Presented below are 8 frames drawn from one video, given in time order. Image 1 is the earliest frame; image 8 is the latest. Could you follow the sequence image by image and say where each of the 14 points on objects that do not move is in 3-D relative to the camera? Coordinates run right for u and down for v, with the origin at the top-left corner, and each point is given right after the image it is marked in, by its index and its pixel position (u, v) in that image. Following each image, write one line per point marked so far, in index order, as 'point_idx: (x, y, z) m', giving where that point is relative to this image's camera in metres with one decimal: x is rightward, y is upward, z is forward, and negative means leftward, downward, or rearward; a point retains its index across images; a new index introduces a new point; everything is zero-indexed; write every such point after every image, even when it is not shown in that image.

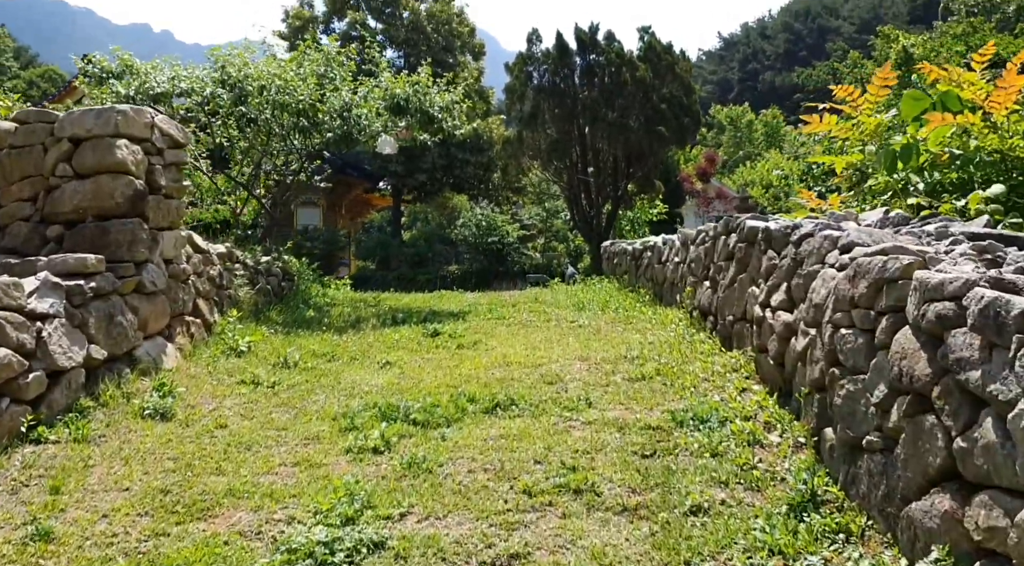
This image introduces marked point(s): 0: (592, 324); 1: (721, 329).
0: (+0.6, -0.3, +7.8) m
1: (+1.3, -0.3, +6.0) m
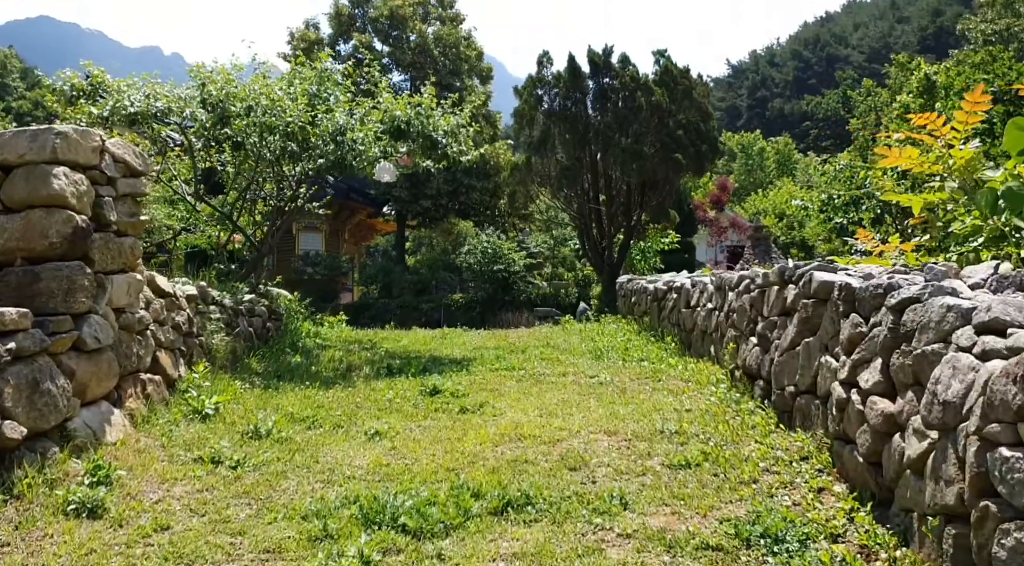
0: (+0.7, -0.7, +6.8) m
1: (+1.4, -0.6, +5.0) m
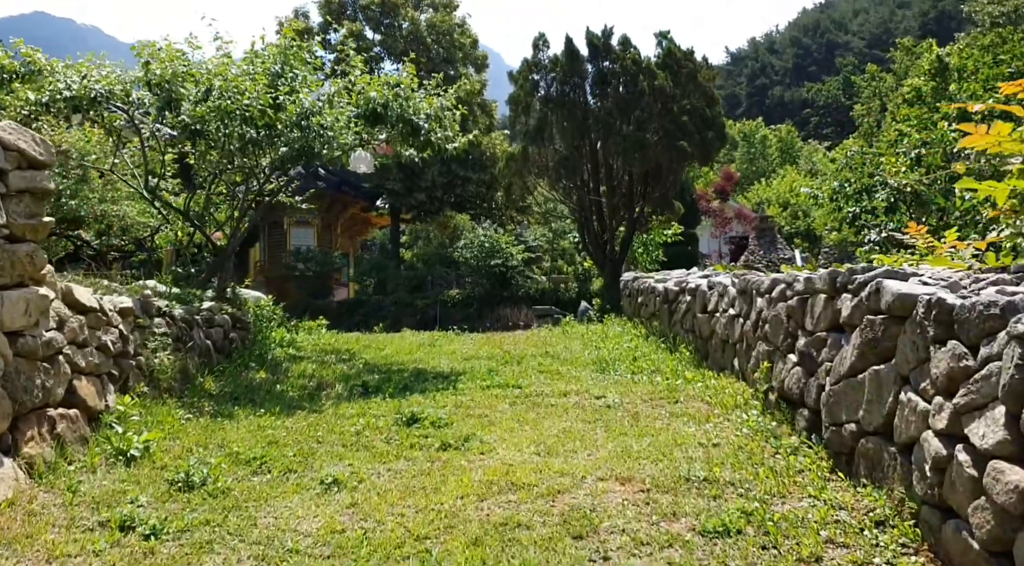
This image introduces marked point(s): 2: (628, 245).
0: (+0.7, -0.7, +5.9) m
1: (+1.3, -0.7, +4.0) m
2: (+1.9, +0.6, +15.8) m
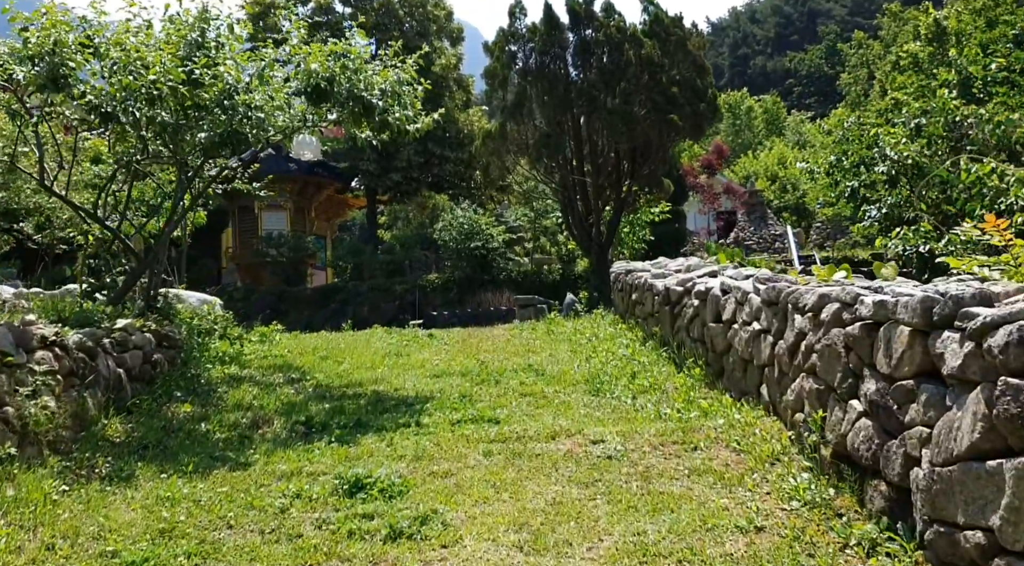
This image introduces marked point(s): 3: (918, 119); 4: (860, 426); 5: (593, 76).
0: (+0.6, -0.8, +4.6) m
1: (+1.3, -0.8, +2.8) m
2: (+1.6, +0.8, +14.6) m
3: (+3.9, +1.6, +9.2) m
4: (+1.3, -0.5, +3.5) m
5: (+1.2, +3.0, +13.8) m
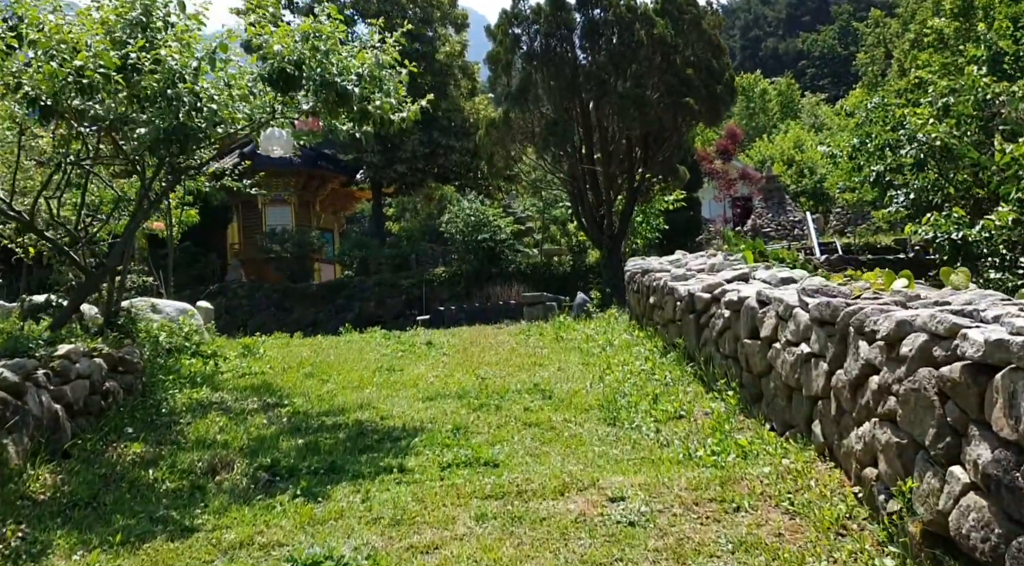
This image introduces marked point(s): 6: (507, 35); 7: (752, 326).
0: (+0.5, -0.9, +3.8) m
1: (+1.2, -0.9, +1.9) m
2: (+1.7, +0.9, +13.7) m
3: (+3.9, +1.6, +8.3) m
4: (+1.3, -0.6, +2.6) m
5: (+1.2, +3.1, +12.9) m
6: (-0.1, +3.5, +13.4) m
7: (+1.3, -0.2, +5.2) m
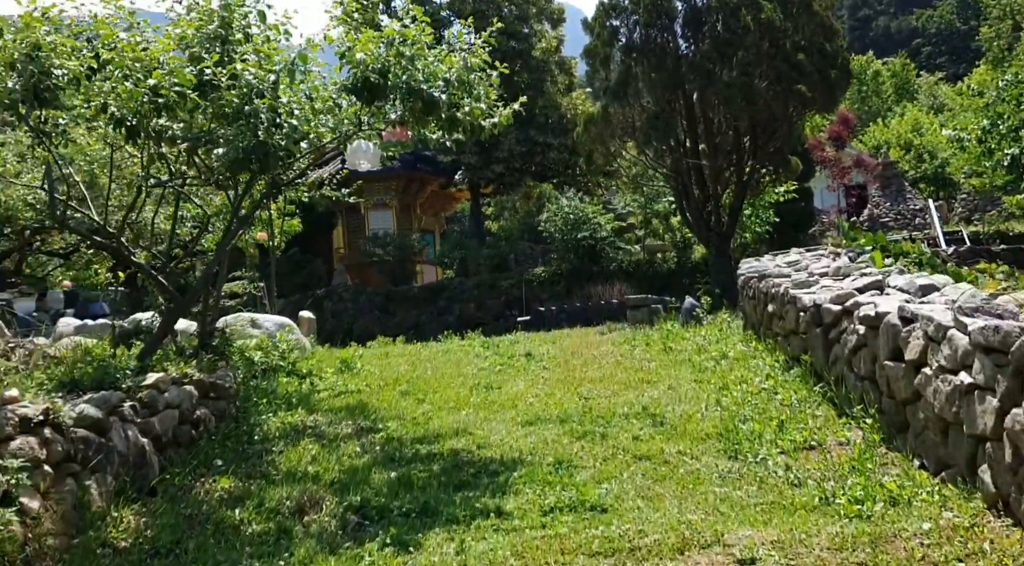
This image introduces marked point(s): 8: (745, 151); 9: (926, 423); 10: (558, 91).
0: (+0.9, -1.0, +3.2) m
1: (+1.4, -1.0, +1.4) m
2: (+3.1, +0.9, +12.9) m
3: (+4.7, +1.6, +7.3) m
4: (+1.5, -0.7, +2.0) m
5: (+2.5, +3.0, +12.2) m
6: (+1.3, +3.5, +12.9) m
7: (+1.8, -0.3, +4.5) m
8: (+3.1, +1.7, +12.7) m
9: (+1.8, -0.6, +4.1) m
10: (+1.0, +4.0, +19.8) m
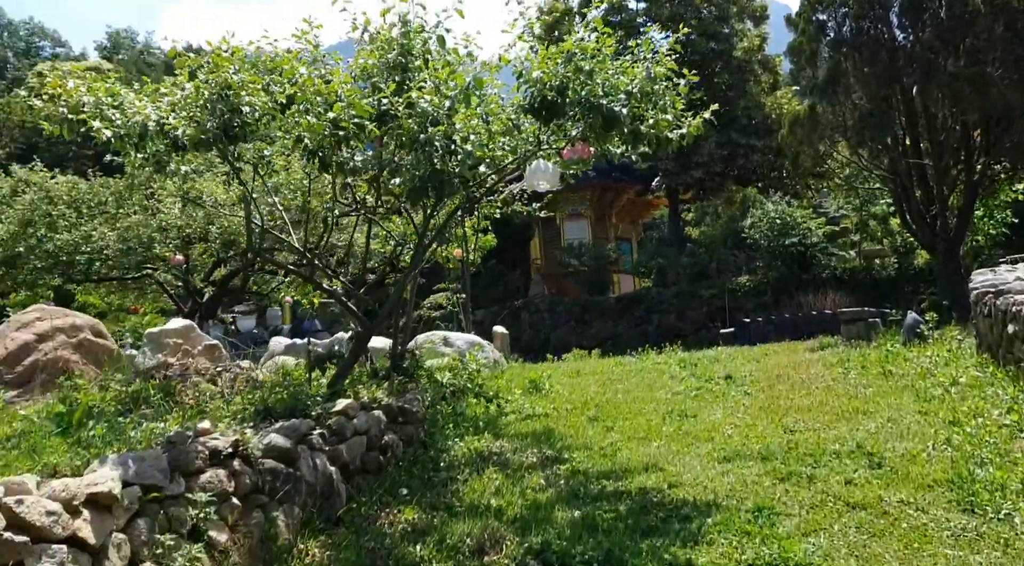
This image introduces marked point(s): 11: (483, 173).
0: (+1.5, -1.1, +2.7) m
1: (+1.5, -1.0, +0.7) m
2: (+5.6, +0.8, +11.7) m
3: (+6.0, +1.5, +5.9) m
4: (+1.8, -0.8, +1.4) m
5: (+4.9, +2.9, +11.2) m
6: (+3.8, +3.3, +12.1) m
7: (+2.6, -0.4, +3.8) m
8: (+5.6, +1.6, +11.4) m
9: (+2.5, -0.7, +3.3) m
10: (+5.0, +3.8, +18.9) m
11: (-0.2, +0.6, +5.4) m
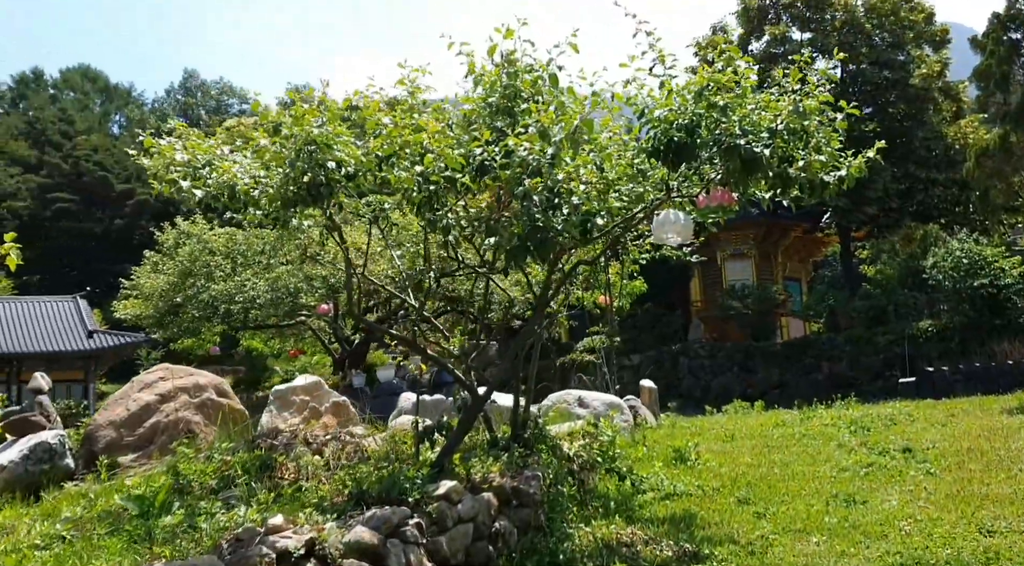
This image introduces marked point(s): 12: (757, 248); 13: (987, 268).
0: (+1.6, -1.3, +1.7) m
1: (+1.3, -1.2, -0.2) m
2: (+7.3, +0.2, +10.0) m
3: (+6.6, +1.2, +4.2) m
4: (+1.7, -1.0, +0.4) m
5: (+6.4, +2.4, +9.6) m
6: (+5.5, +2.7, +10.7) m
7: (+2.9, -0.7, +2.6) m
8: (+7.2, +1.0, +9.7) m
9: (+2.7, -0.9, +2.2) m
10: (+7.9, +2.9, +17.3) m
11: (+0.4, +0.3, +4.7) m
12: (+5.0, +0.7, +19.5) m
13: (+7.2, +0.1, +14.5) m
